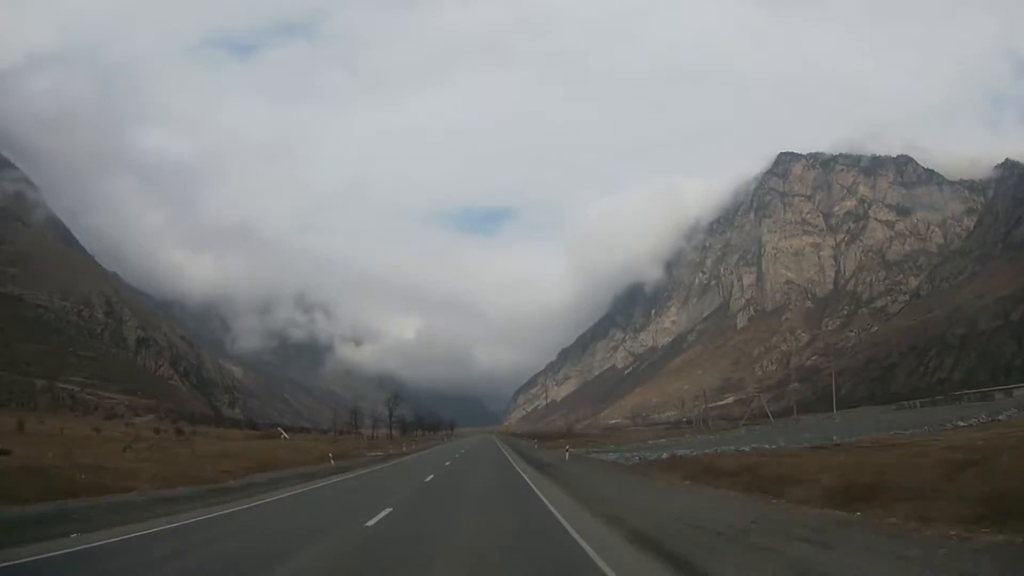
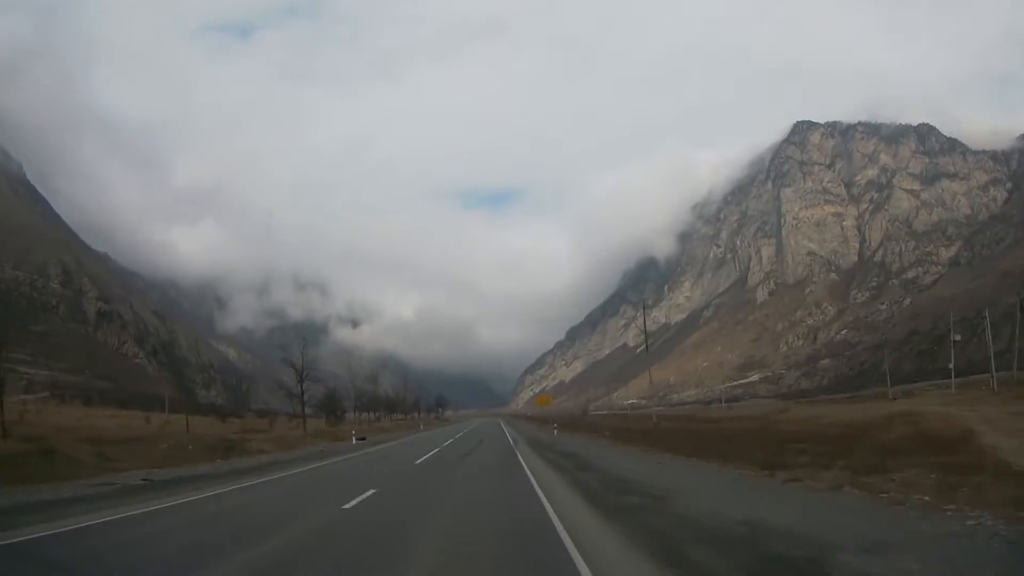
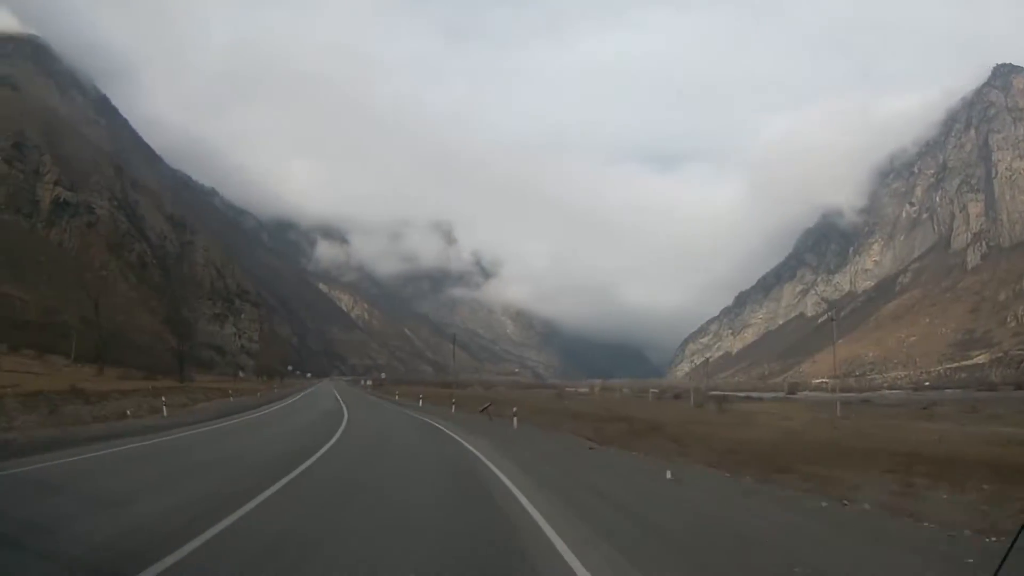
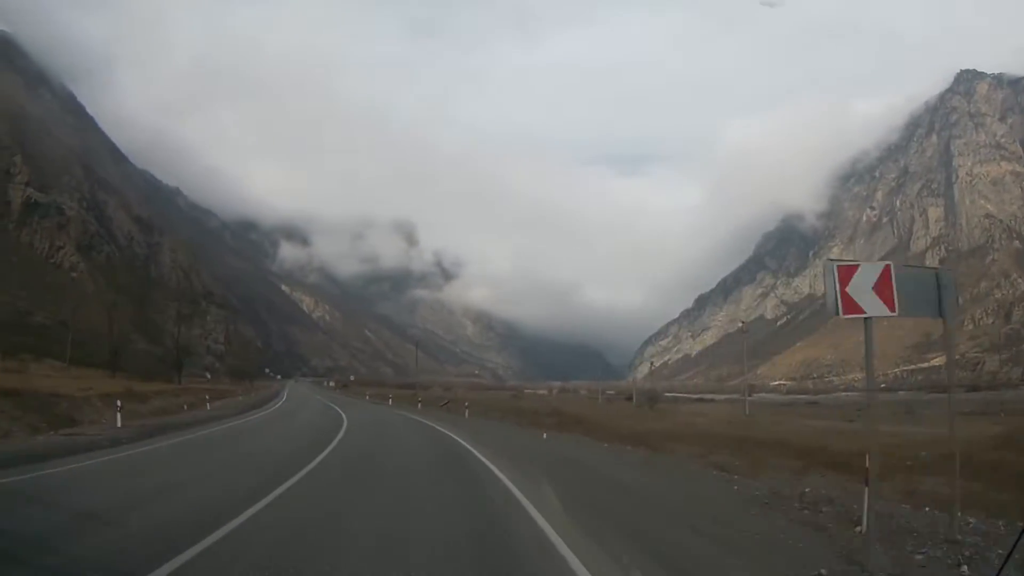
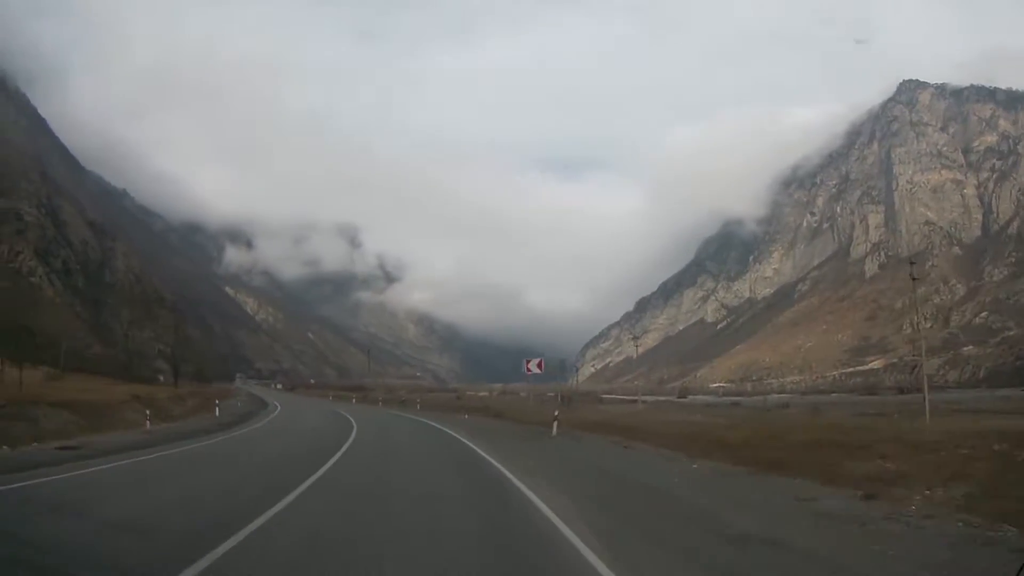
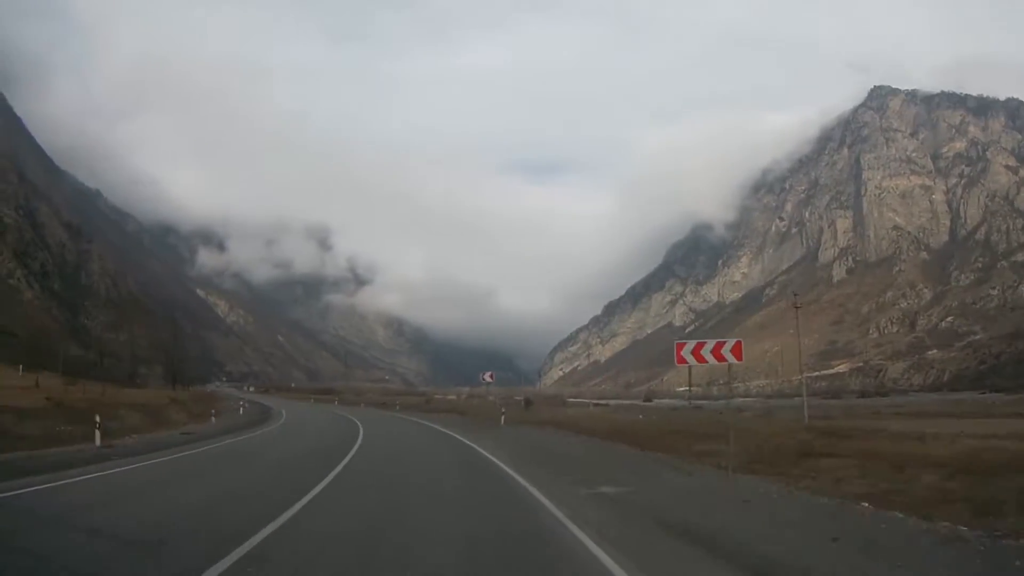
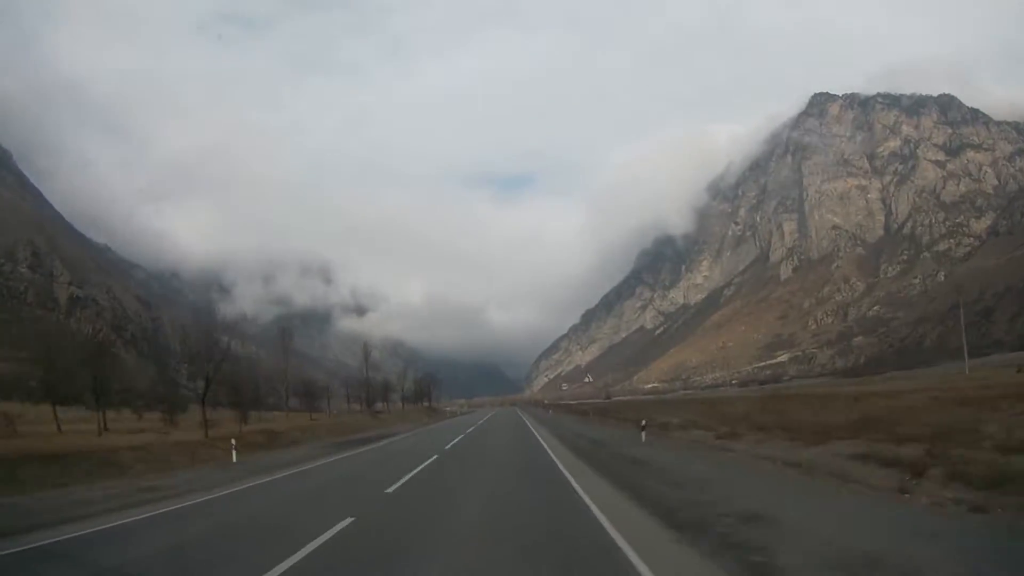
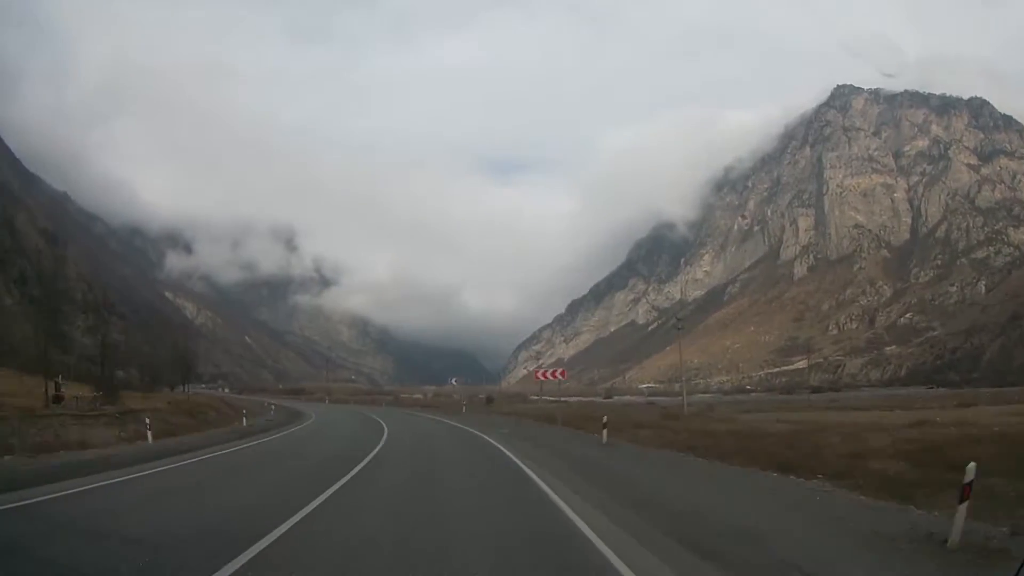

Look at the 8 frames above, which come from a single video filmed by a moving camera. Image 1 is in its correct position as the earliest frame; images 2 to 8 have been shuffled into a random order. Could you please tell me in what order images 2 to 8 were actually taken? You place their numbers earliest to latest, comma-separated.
2, 7, 8, 6, 5, 4, 3
